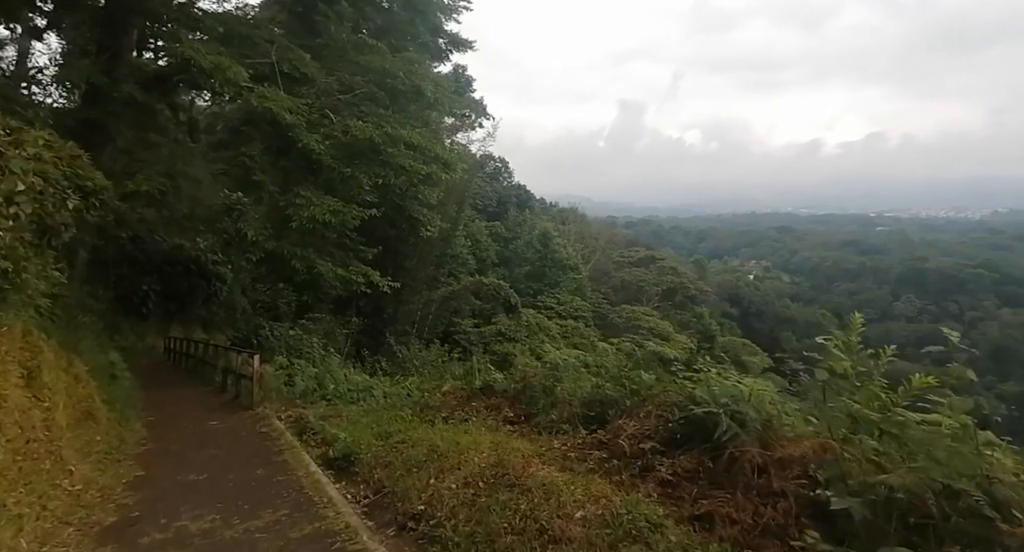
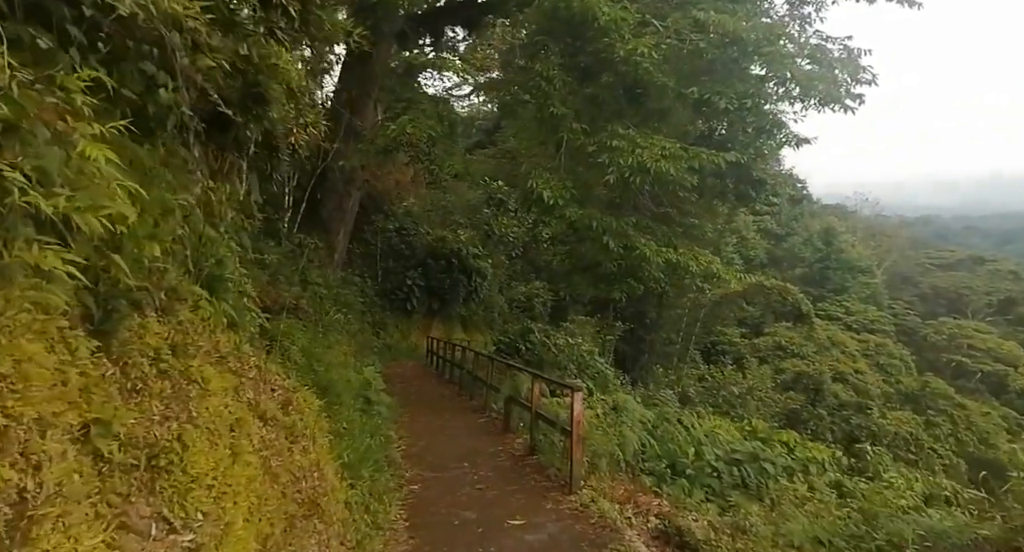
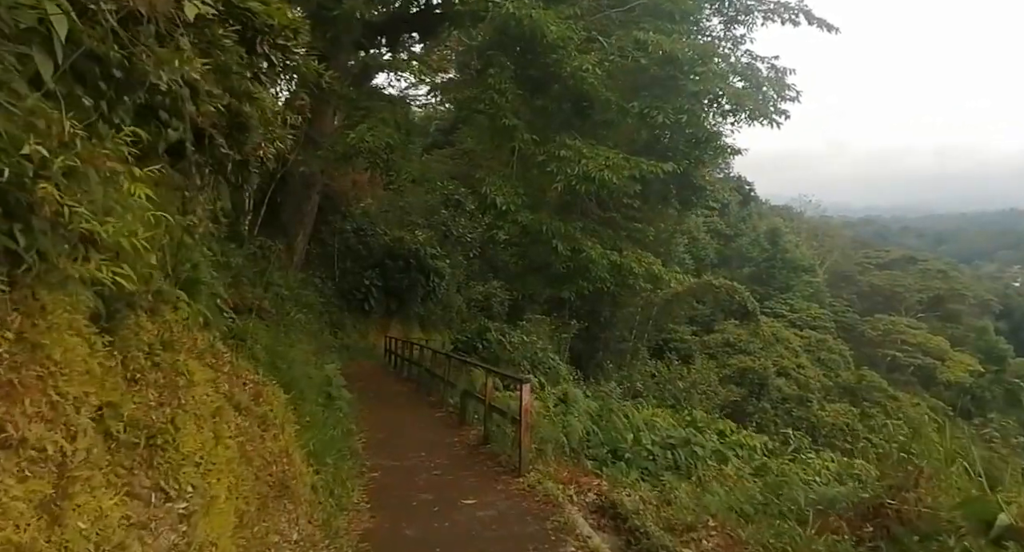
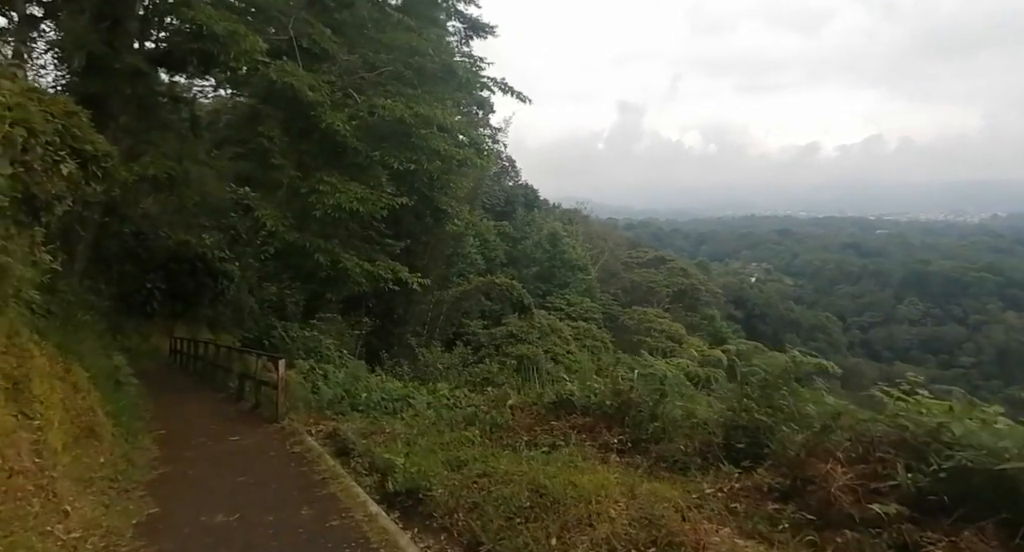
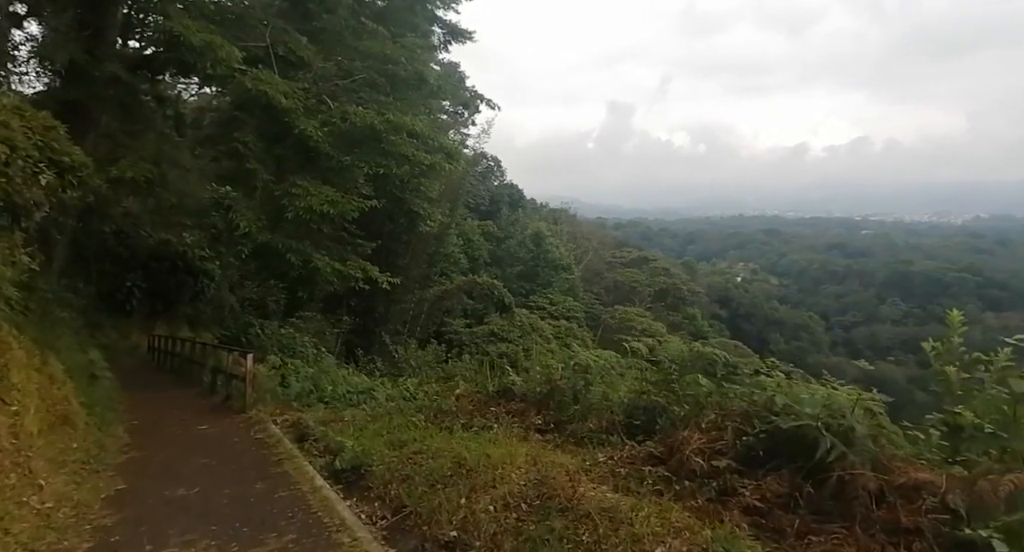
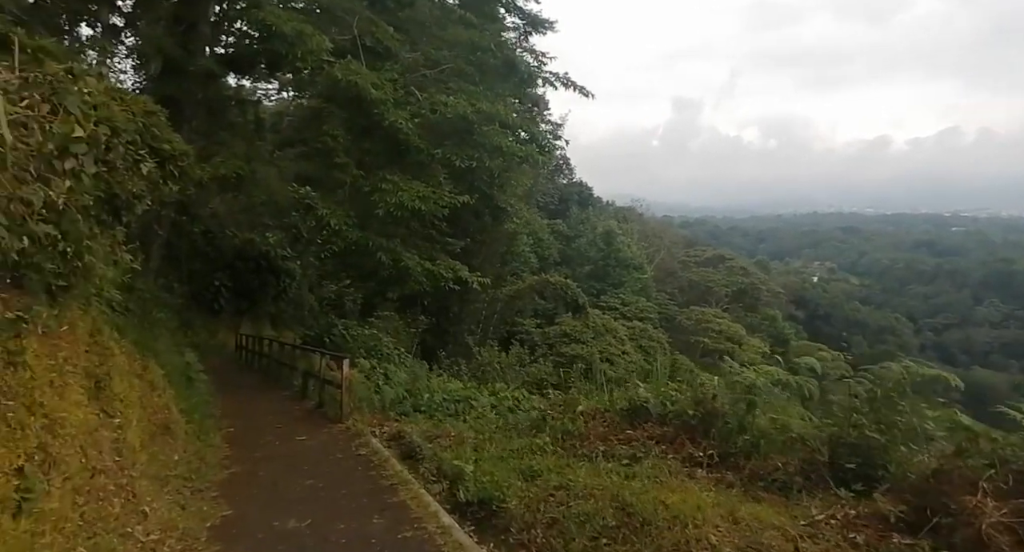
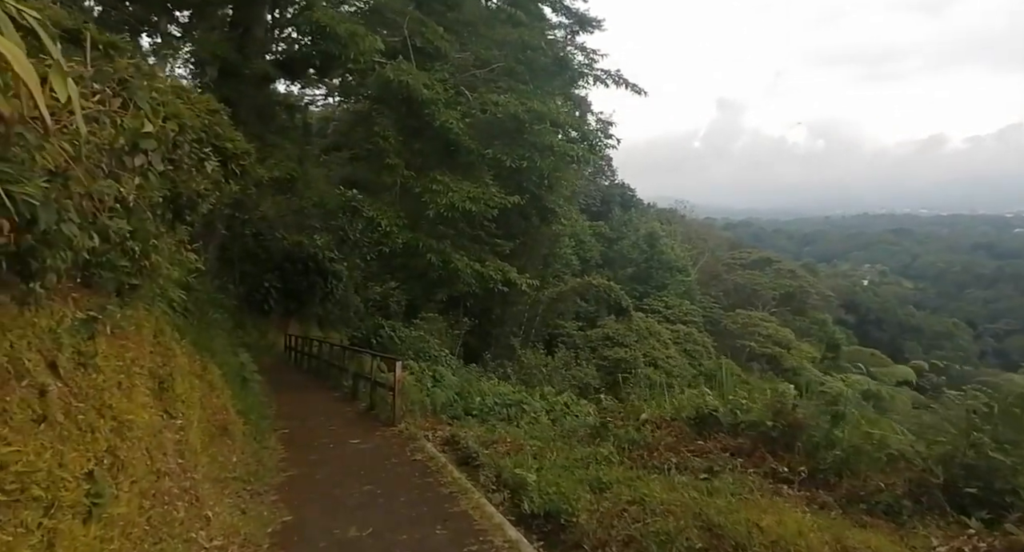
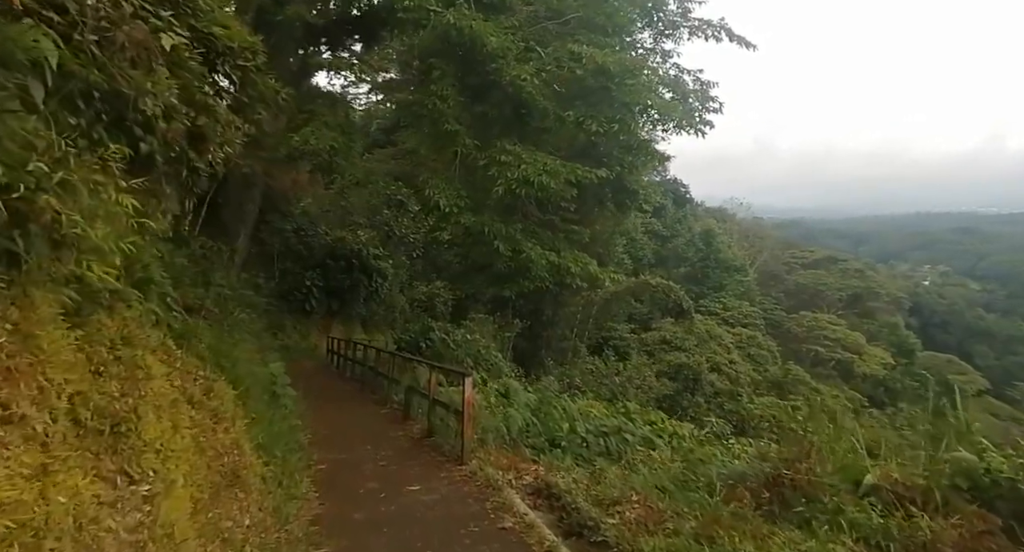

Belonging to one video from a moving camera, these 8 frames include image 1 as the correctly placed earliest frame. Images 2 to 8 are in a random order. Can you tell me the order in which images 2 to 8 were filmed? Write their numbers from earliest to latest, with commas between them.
5, 4, 6, 7, 8, 3, 2
